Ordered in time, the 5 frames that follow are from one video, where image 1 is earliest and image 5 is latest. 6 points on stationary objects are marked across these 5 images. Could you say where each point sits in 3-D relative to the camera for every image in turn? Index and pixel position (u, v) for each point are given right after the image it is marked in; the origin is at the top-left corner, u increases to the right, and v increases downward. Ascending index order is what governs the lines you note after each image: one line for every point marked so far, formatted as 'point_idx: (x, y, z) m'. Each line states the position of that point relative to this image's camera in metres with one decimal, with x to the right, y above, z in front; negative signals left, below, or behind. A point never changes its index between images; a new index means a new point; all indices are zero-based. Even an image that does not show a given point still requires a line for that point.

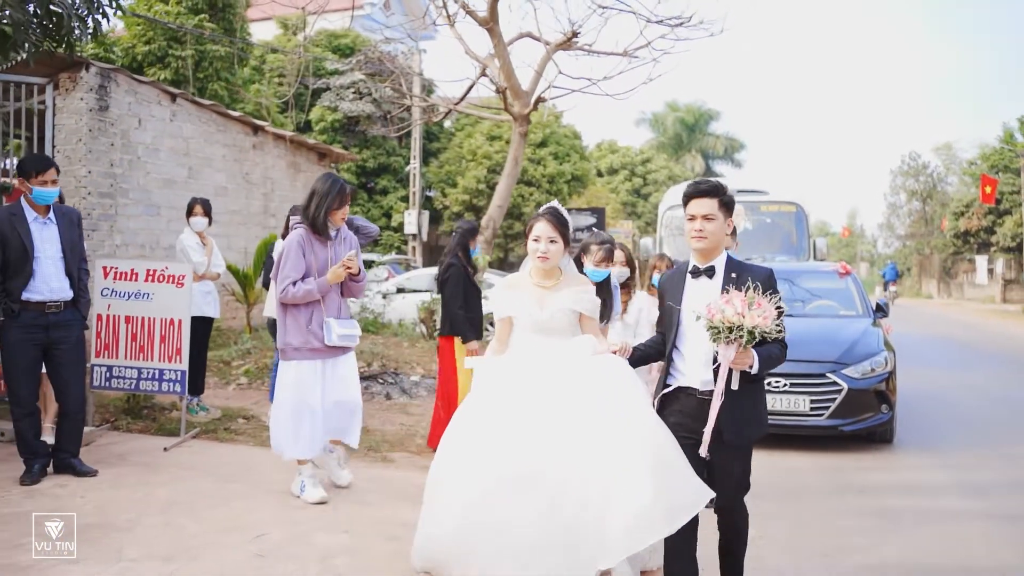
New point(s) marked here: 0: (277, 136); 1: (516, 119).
0: (-3.3, +2.2, +12.6) m
1: (+0.1, +2.6, +13.5) m
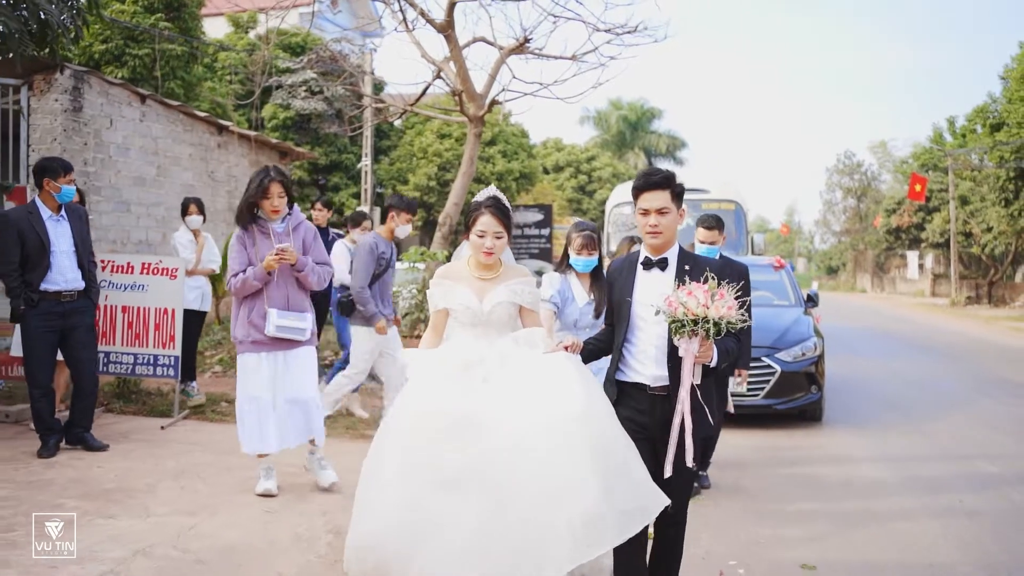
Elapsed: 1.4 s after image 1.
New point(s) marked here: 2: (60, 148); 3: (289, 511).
0: (-4.0, +2.2, +13.0) m
1: (-0.7, +2.7, +14.1) m
2: (-5.1, +1.6, +9.9) m
3: (-1.2, -1.2, +4.7) m
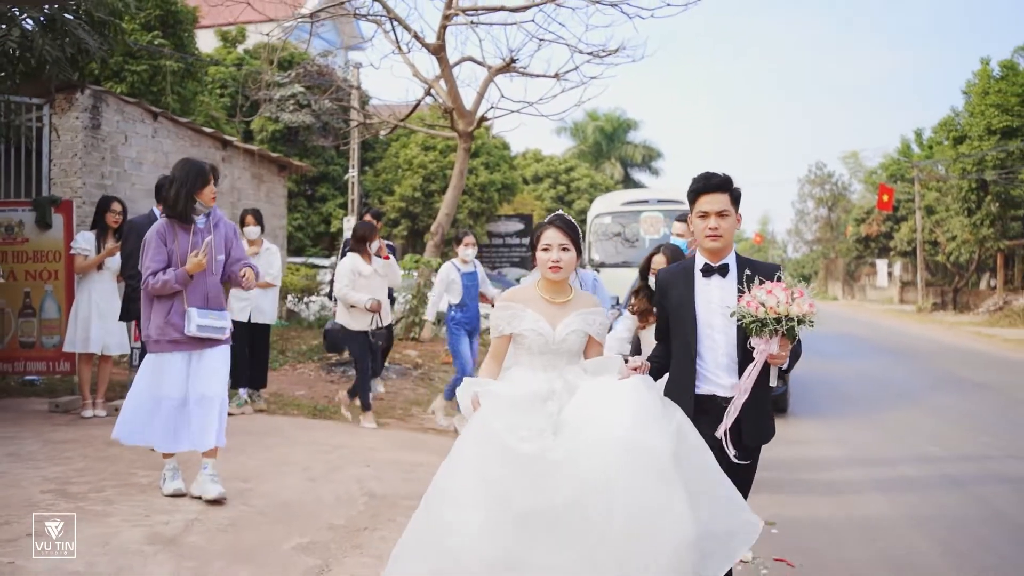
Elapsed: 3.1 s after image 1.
0: (-4.2, +2.1, +13.7) m
1: (-0.9, +2.6, +14.9) m
2: (-5.2, +1.5, +10.6) m
3: (-1.1, -1.2, +5.5) m
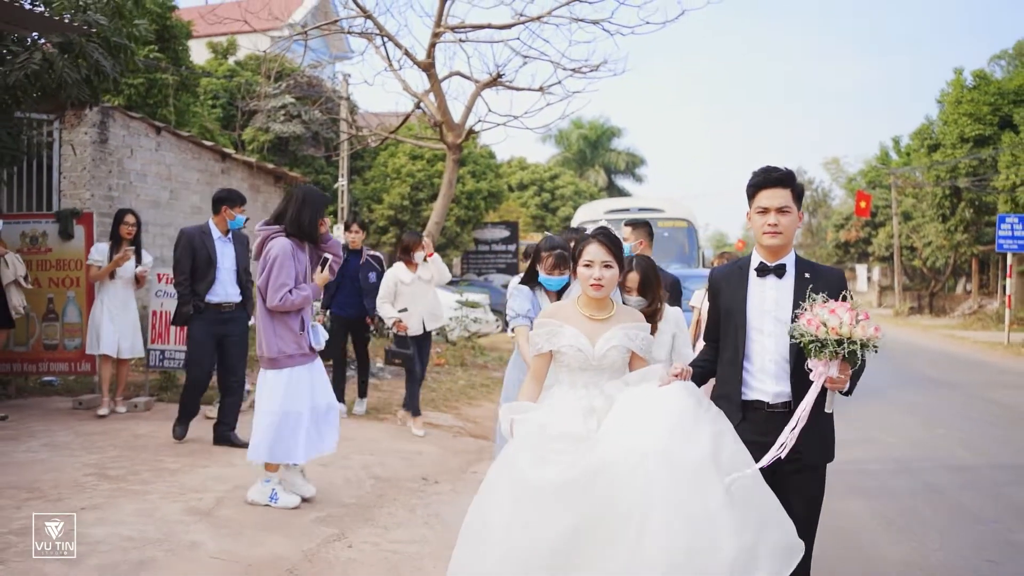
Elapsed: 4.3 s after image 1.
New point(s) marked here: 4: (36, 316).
0: (-4.4, +2.0, +14.3) m
1: (-1.1, +2.5, +15.6) m
2: (-5.4, +1.4, +11.2) m
3: (-1.2, -1.2, +6.1) m
4: (-4.3, -0.3, +7.9) m
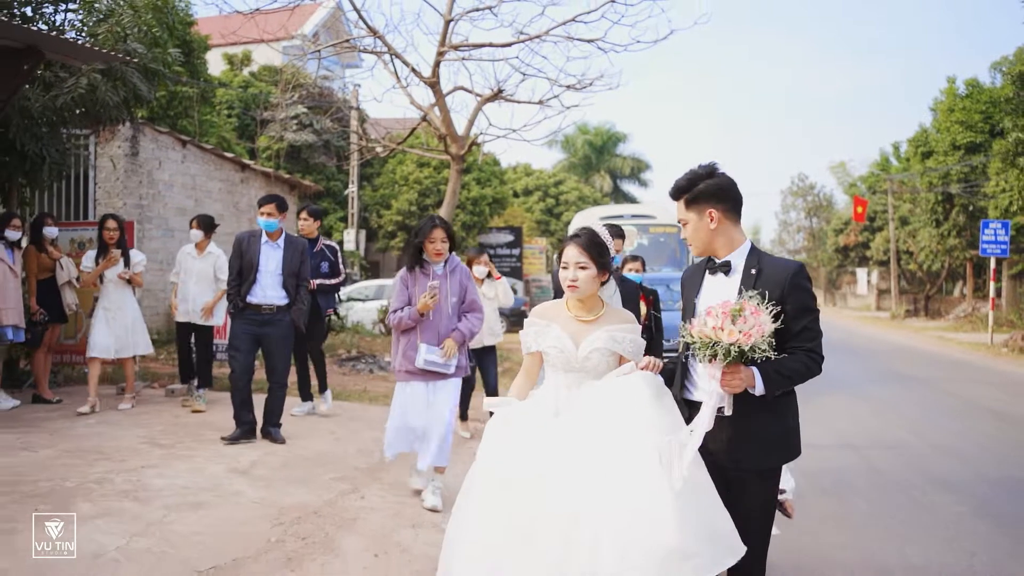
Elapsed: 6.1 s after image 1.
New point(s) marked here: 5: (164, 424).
0: (-4.4, +2.0, +15.3) m
1: (-1.1, +2.5, +16.6) m
2: (-5.4, +1.4, +12.2) m
3: (-1.3, -1.2, +7.0) m
4: (-4.4, -0.3, +8.9) m
5: (-2.8, -1.1, +7.1) m
